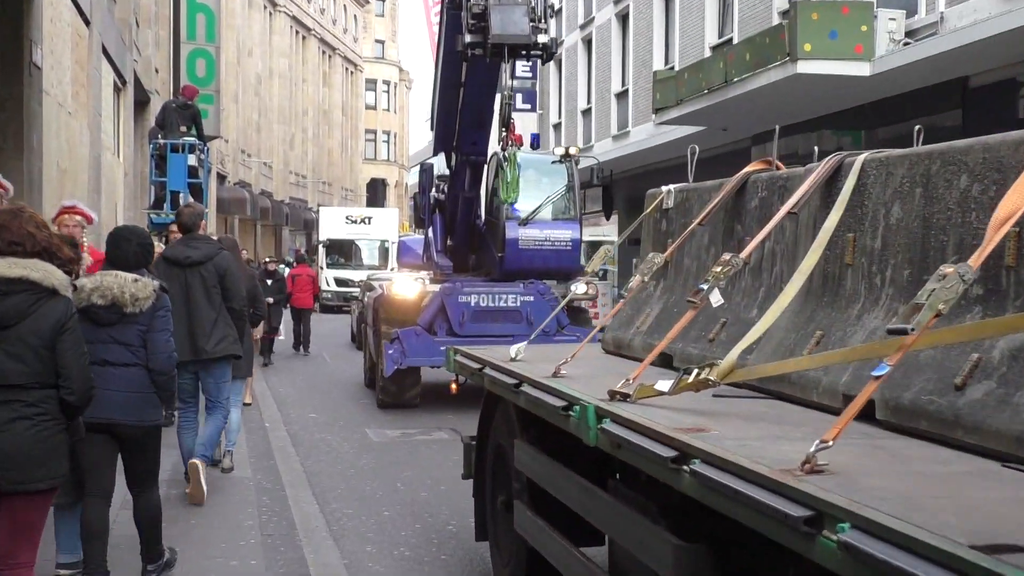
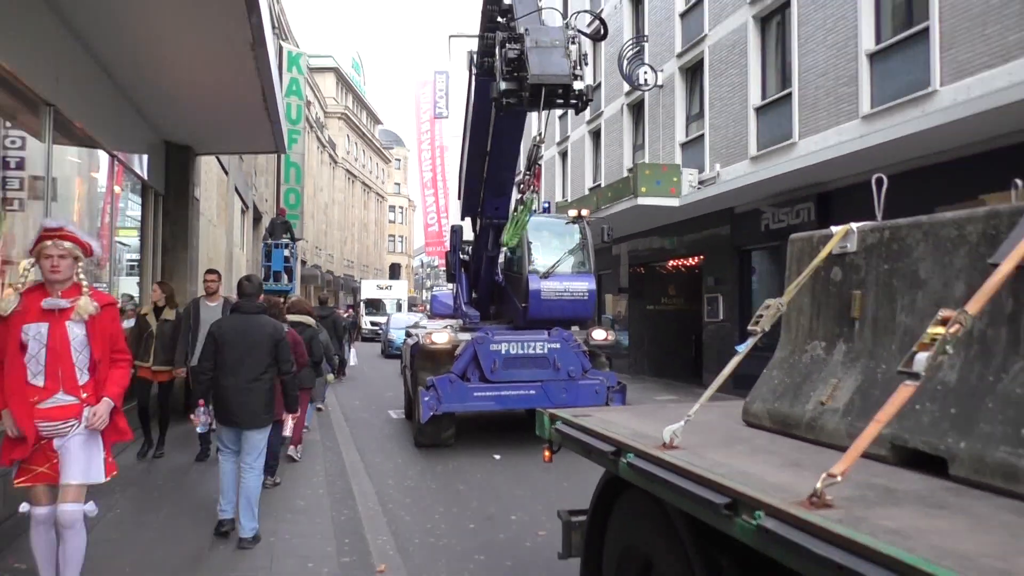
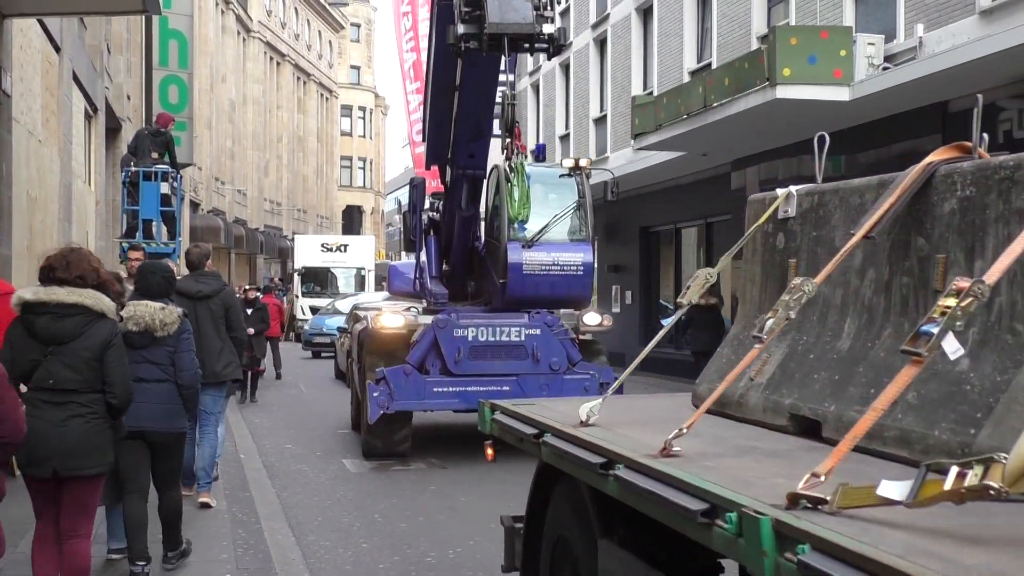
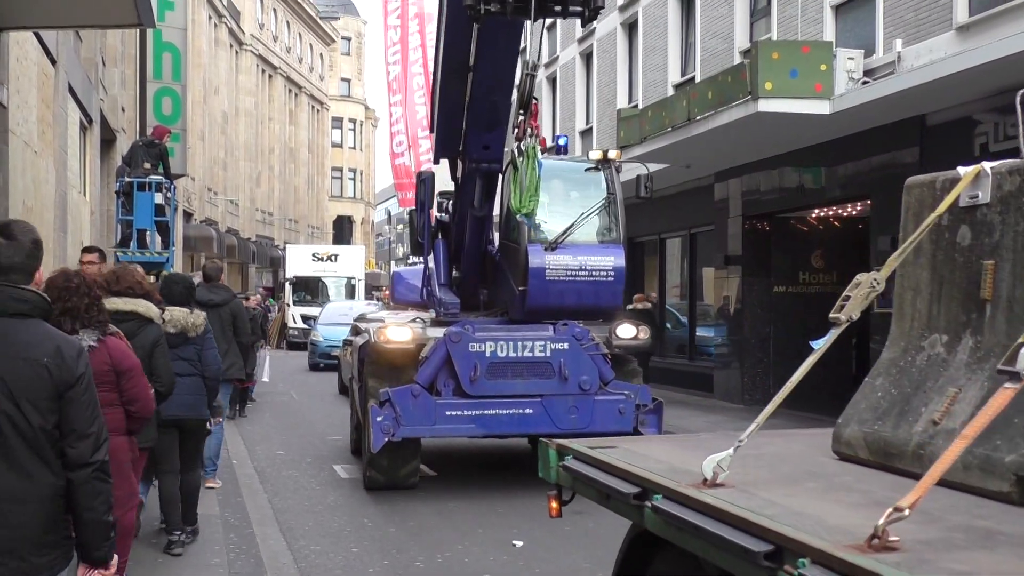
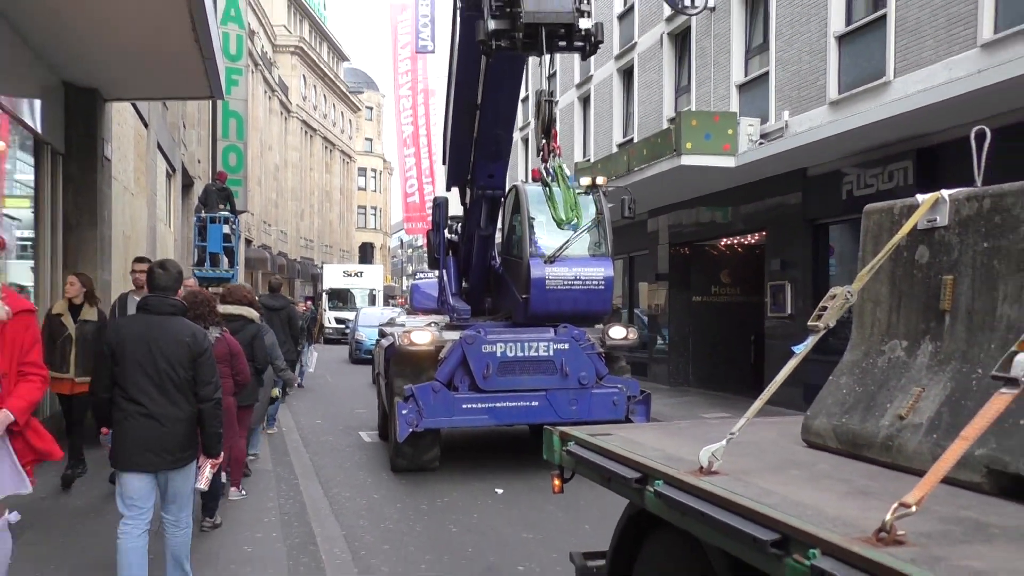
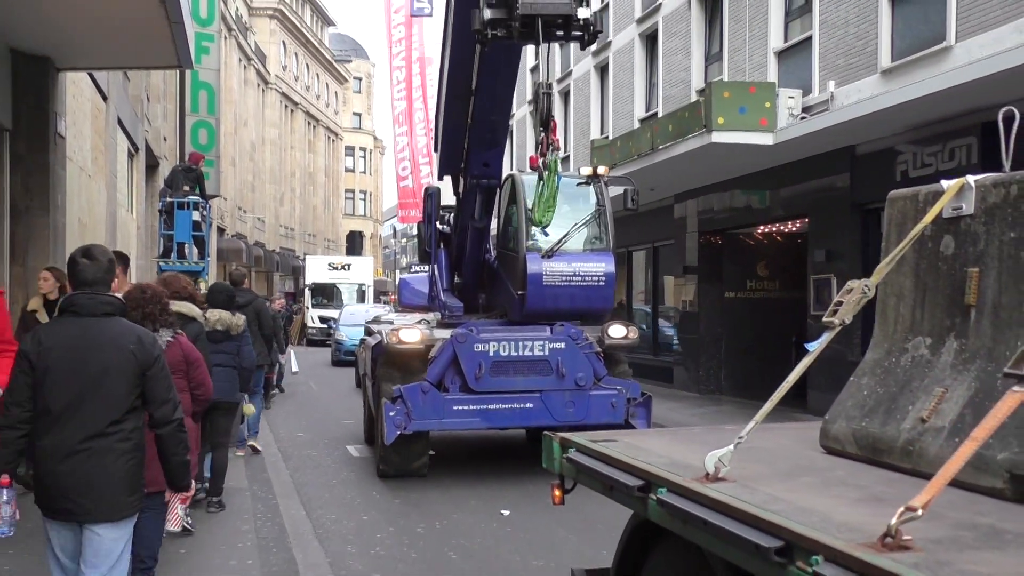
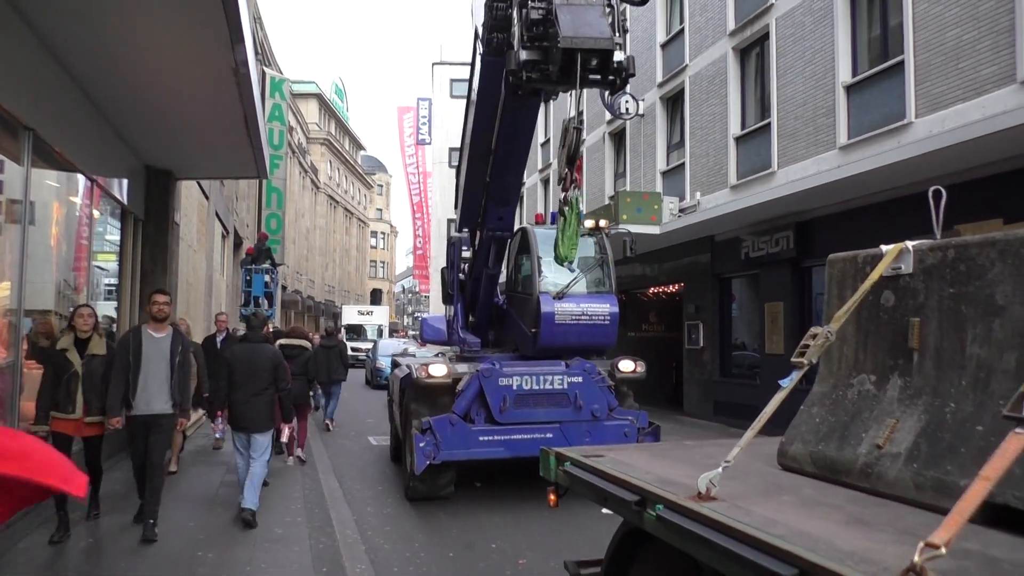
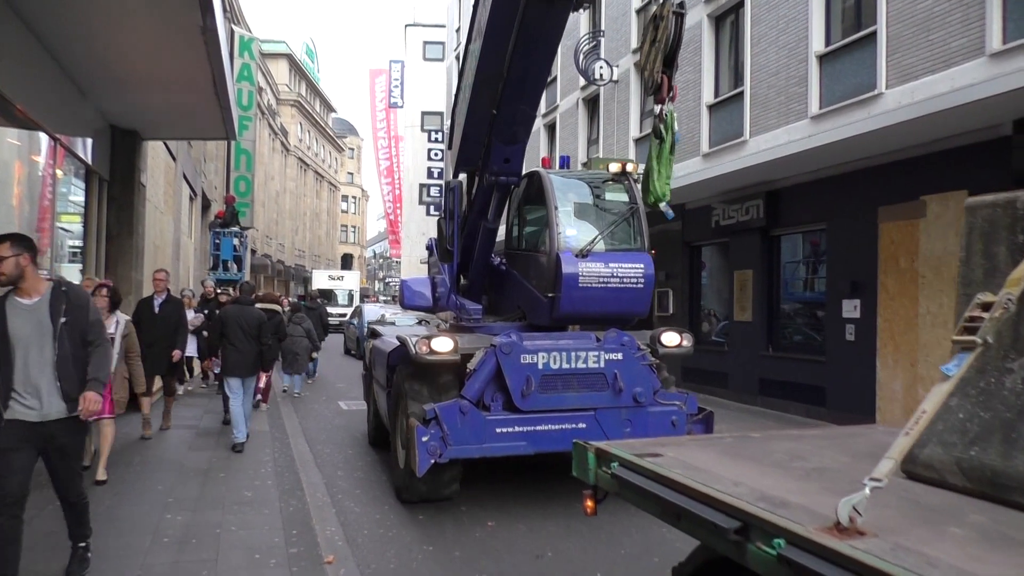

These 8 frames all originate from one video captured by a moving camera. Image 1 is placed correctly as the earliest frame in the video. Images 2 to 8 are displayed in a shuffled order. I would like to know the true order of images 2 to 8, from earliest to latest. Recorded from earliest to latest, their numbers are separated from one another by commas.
3, 4, 6, 5, 2, 7, 8
